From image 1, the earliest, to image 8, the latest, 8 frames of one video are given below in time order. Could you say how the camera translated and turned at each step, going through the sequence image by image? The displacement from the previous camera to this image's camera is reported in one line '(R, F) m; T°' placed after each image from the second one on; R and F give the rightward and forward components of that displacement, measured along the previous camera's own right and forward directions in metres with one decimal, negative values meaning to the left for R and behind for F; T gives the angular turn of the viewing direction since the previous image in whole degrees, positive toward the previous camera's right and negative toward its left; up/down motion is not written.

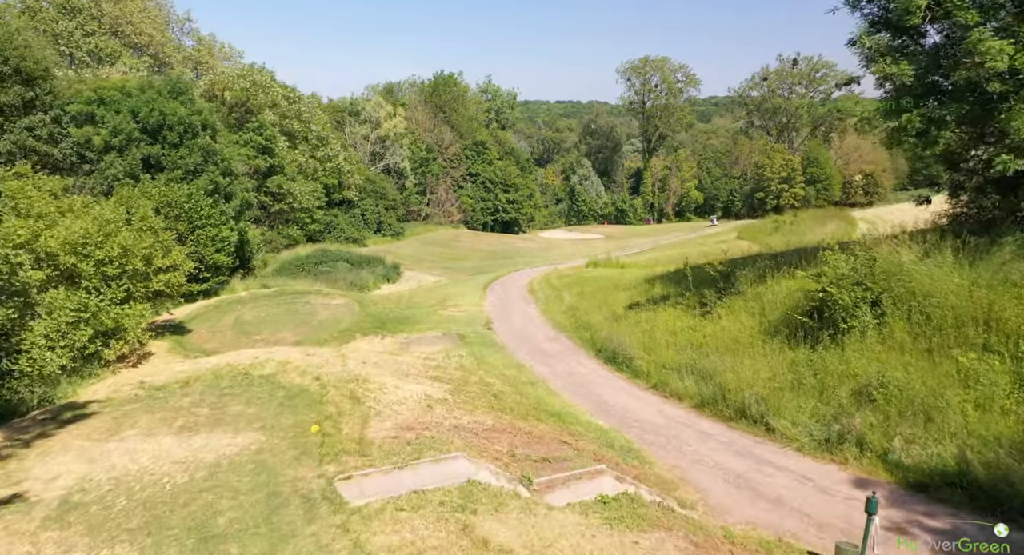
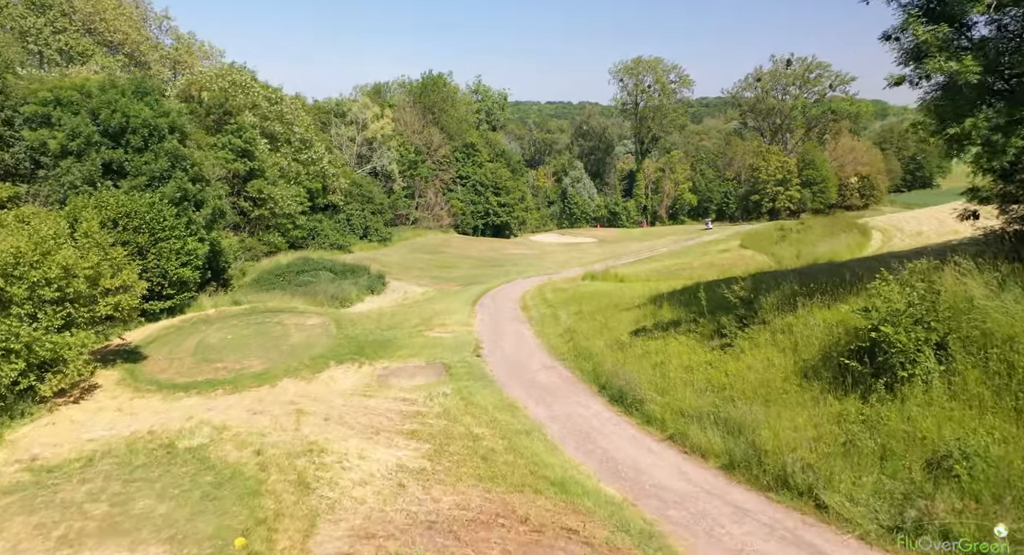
(0.0, +2.1) m; +1°
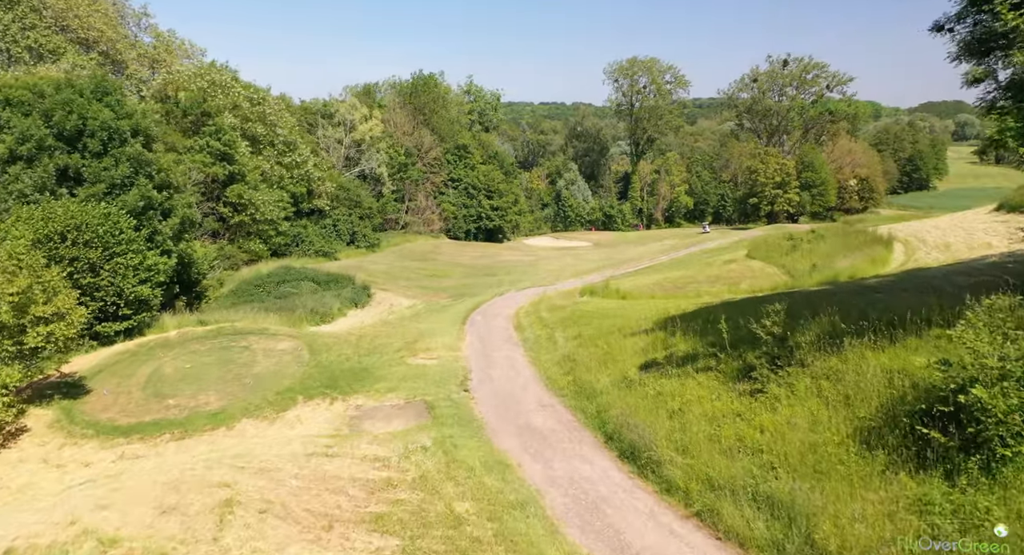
(0.0, +2.3) m; 0°
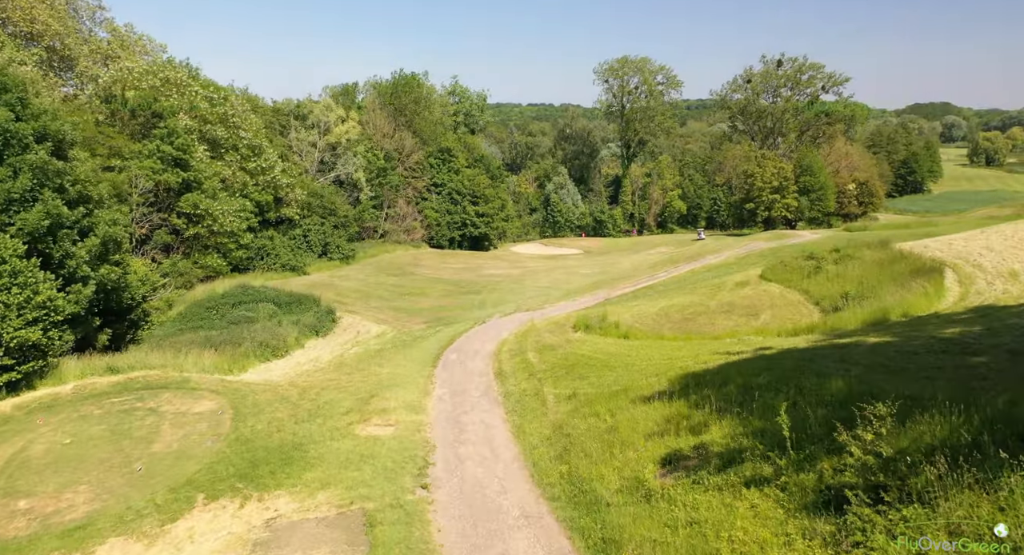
(+0.3, +4.4) m; +1°
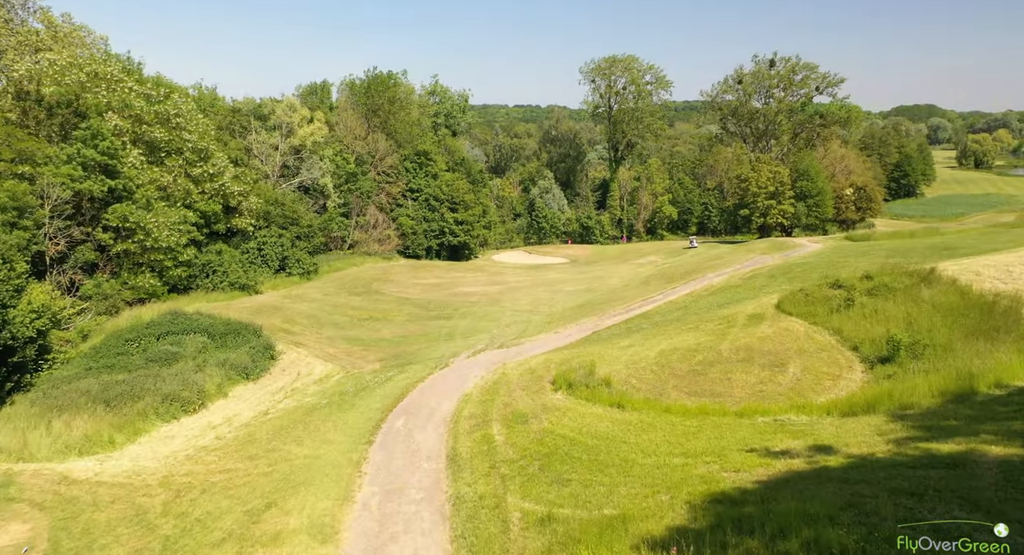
(+0.6, +5.3) m; +1°
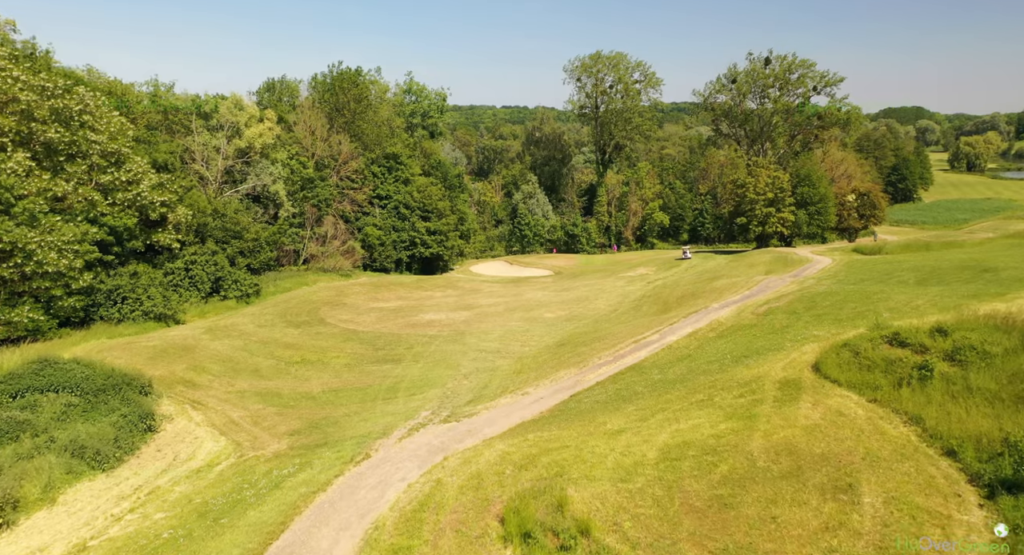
(+1.1, +7.0) m; +1°
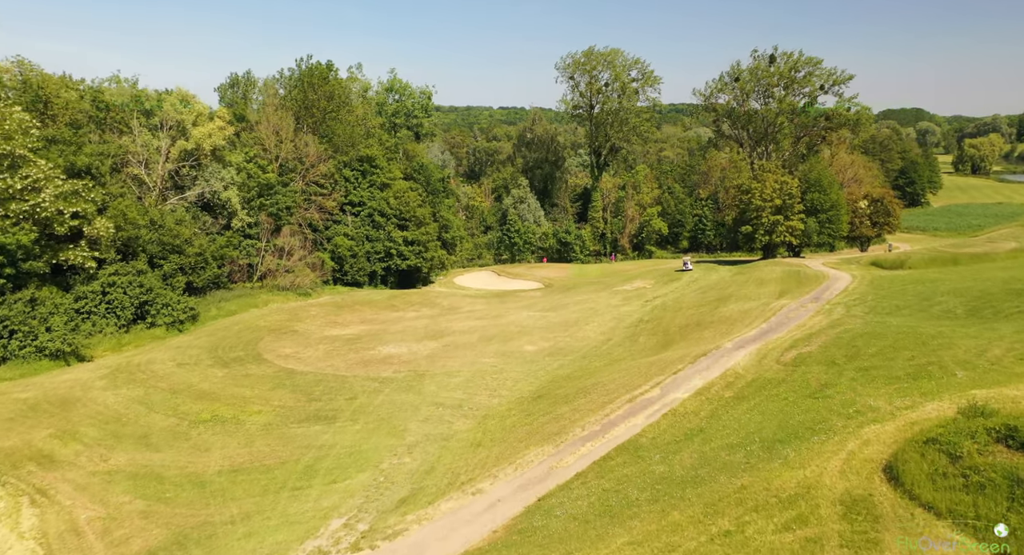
(+1.1, +6.5) m; 0°
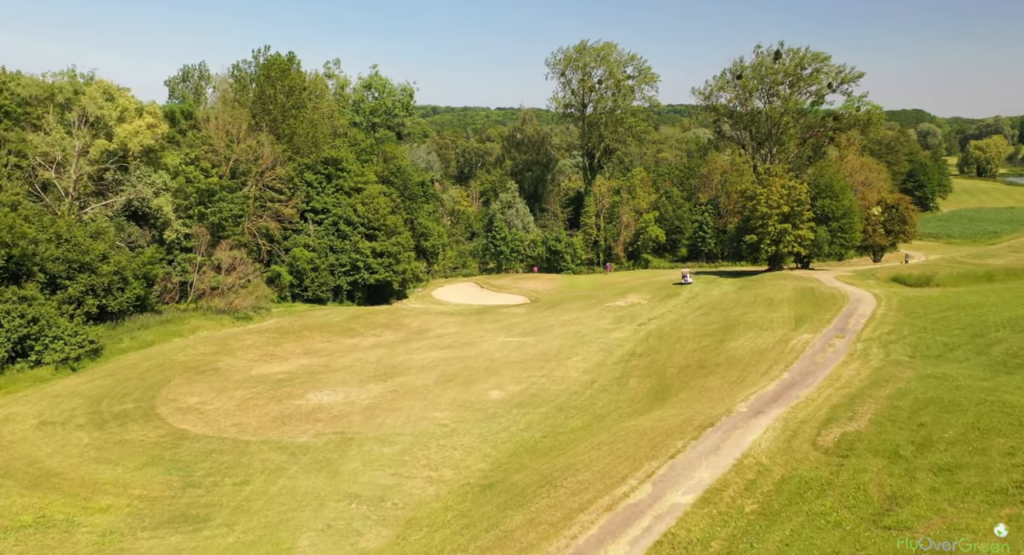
(+1.5, +6.9) m; 0°
